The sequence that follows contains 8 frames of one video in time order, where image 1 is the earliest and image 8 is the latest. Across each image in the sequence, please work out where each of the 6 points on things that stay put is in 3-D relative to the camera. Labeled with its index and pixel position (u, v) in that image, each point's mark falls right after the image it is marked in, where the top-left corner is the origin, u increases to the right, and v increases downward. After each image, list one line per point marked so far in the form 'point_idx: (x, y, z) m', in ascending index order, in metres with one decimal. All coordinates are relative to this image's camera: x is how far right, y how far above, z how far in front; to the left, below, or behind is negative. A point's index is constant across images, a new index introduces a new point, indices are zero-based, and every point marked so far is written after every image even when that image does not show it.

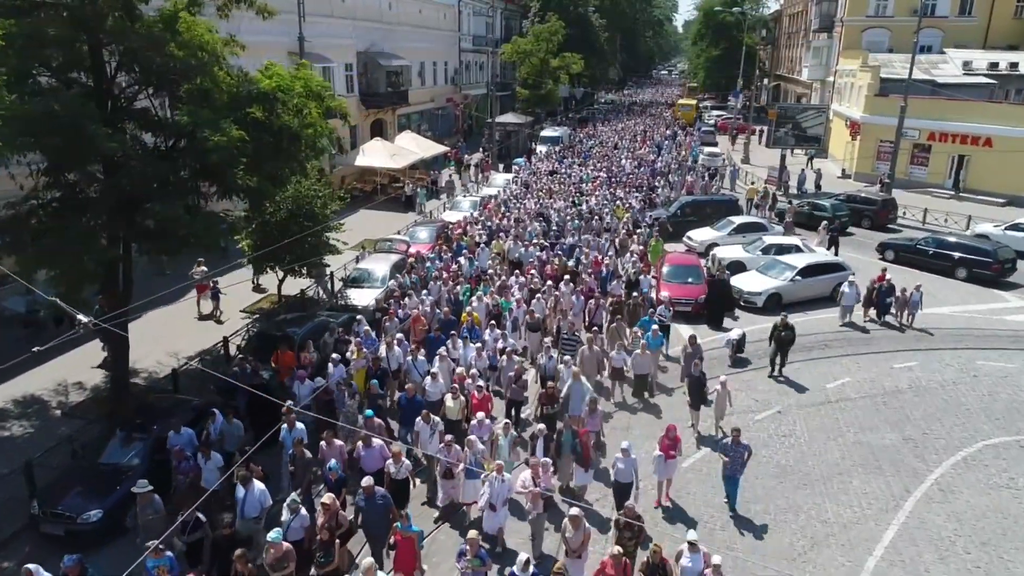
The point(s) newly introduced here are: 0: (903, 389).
0: (+8.5, -2.2, +14.9) m
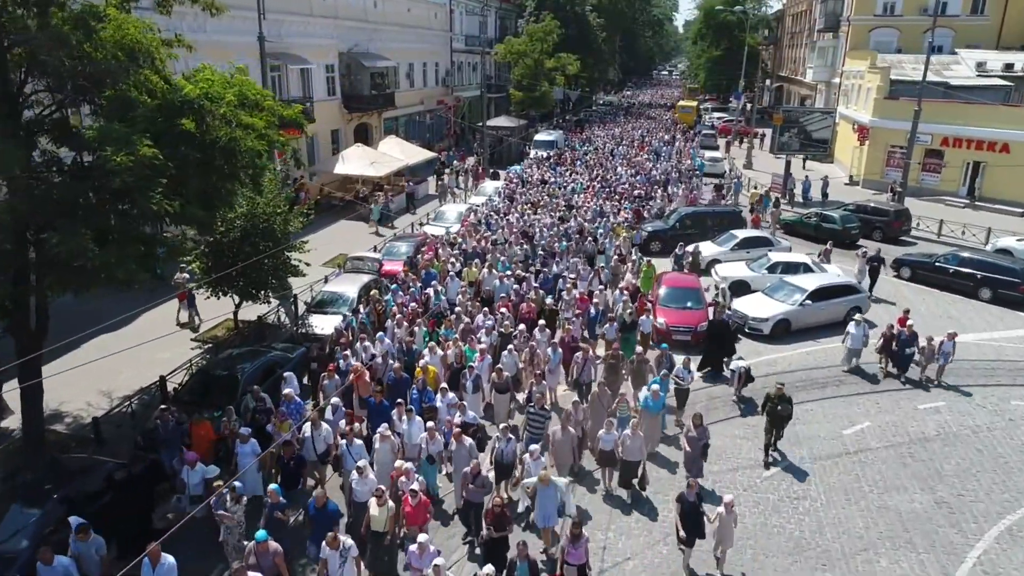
0: (+8.0, -2.9, +13.1) m
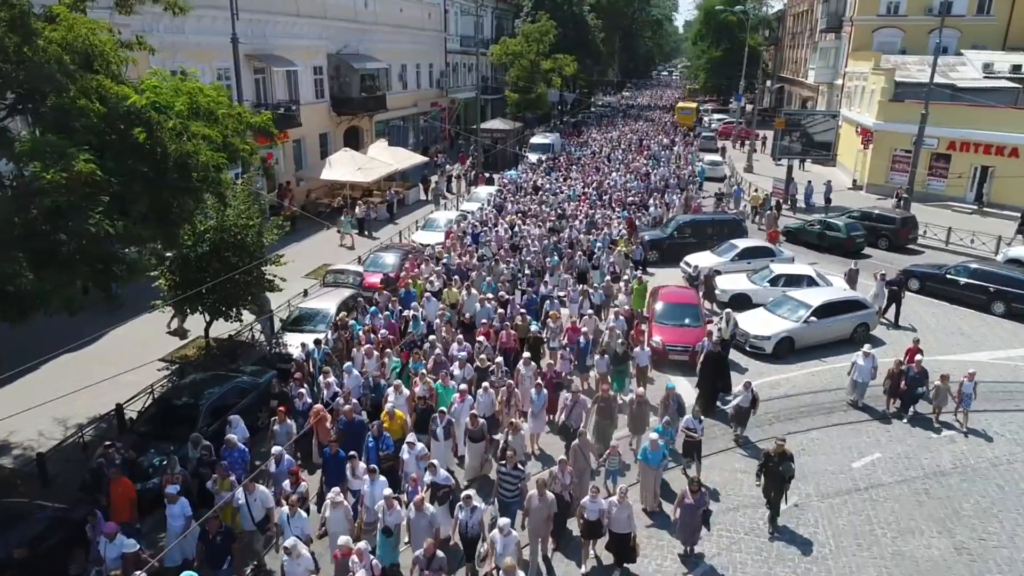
0: (+7.7, -3.2, +12.1) m
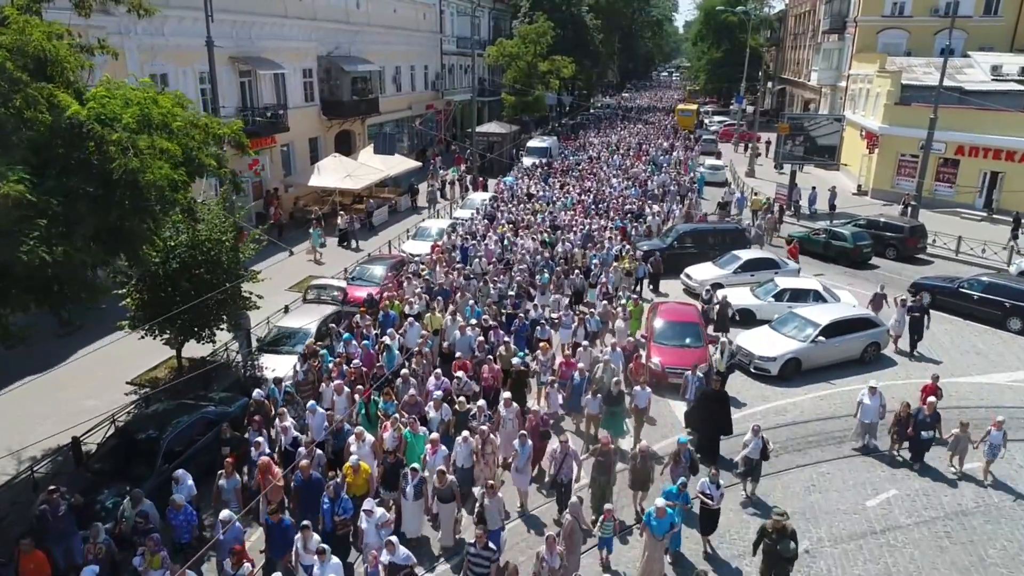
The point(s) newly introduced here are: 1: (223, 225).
0: (+7.5, -3.7, +11.2) m
1: (-6.3, +1.4, +14.9) m
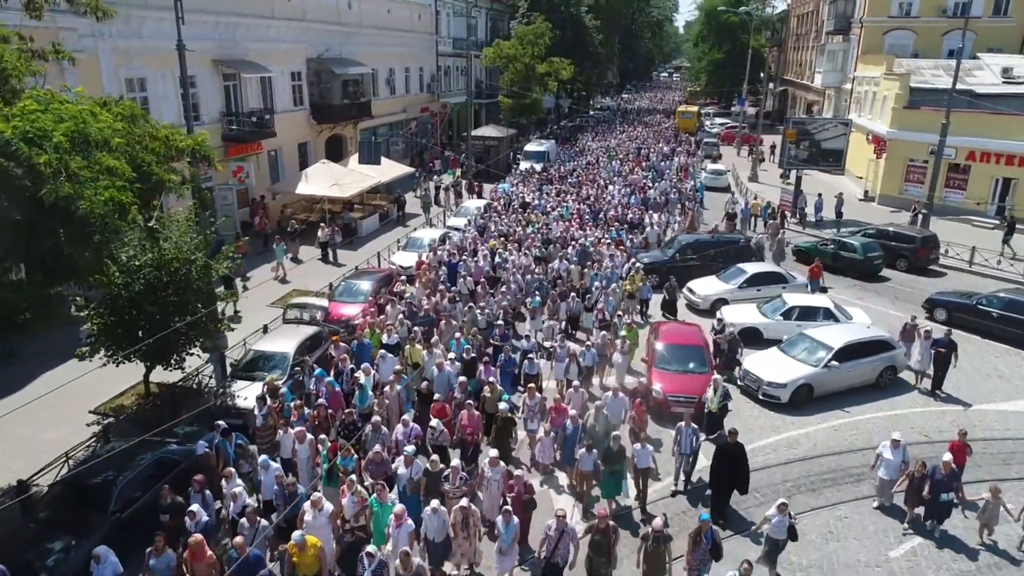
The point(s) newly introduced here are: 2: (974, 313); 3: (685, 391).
0: (+7.3, -4.1, +10.2) m
1: (-6.5, +0.9, +13.9) m
2: (+12.4, -0.7, +18.4) m
3: (+3.5, -2.1, +13.7) m
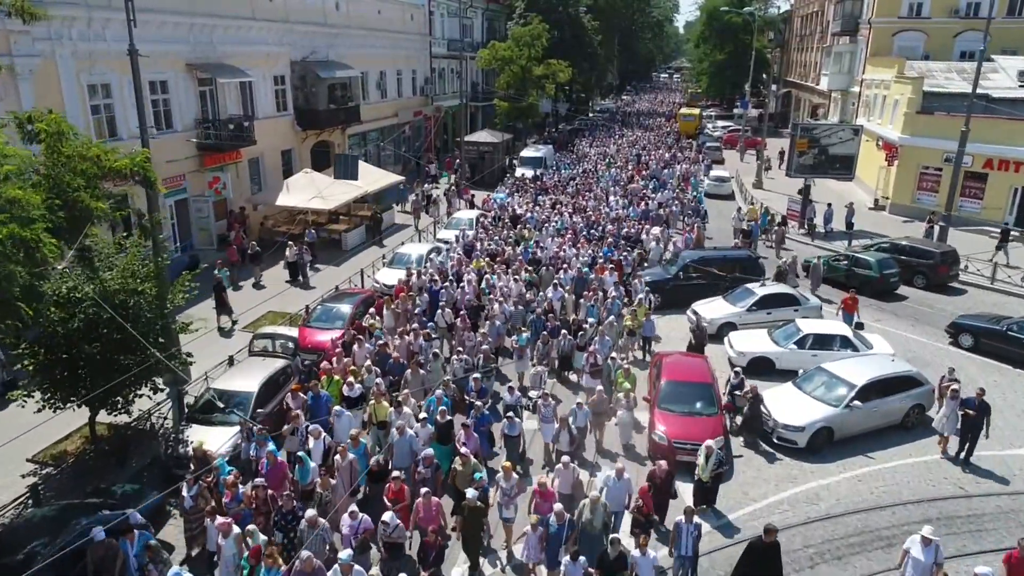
0: (+7.1, -4.7, +8.8) m
1: (-6.7, +0.3, +12.4) m
2: (+12.2, -1.3, +16.9) m
3: (+3.2, -2.7, +12.3) m
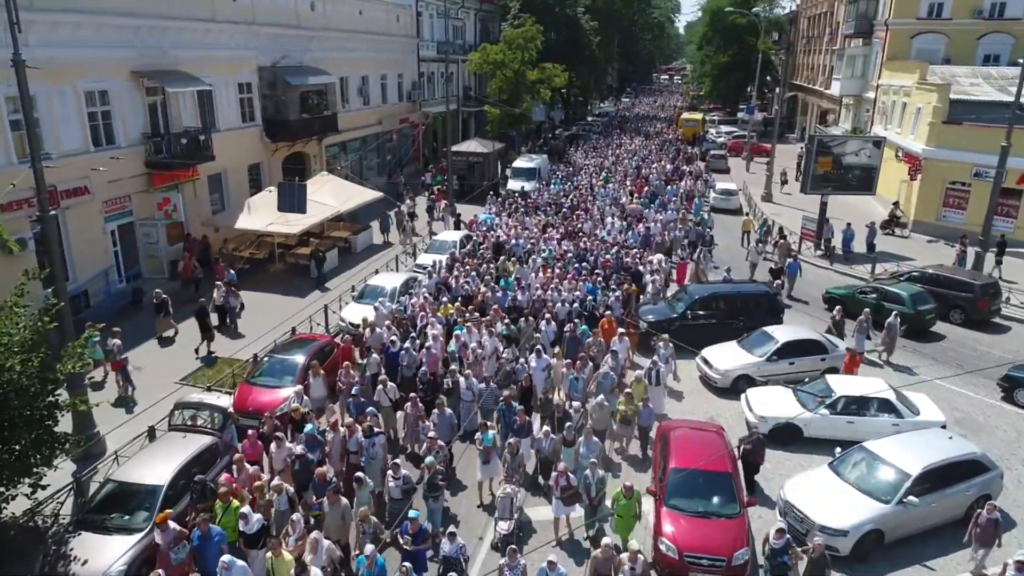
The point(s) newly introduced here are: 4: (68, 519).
0: (+6.7, -5.8, +6.2) m
1: (-7.2, -0.8, +9.9) m
2: (+11.8, -2.4, +14.4) m
3: (+2.8, -3.7, +9.7) m
4: (-7.0, -3.7, +10.6) m
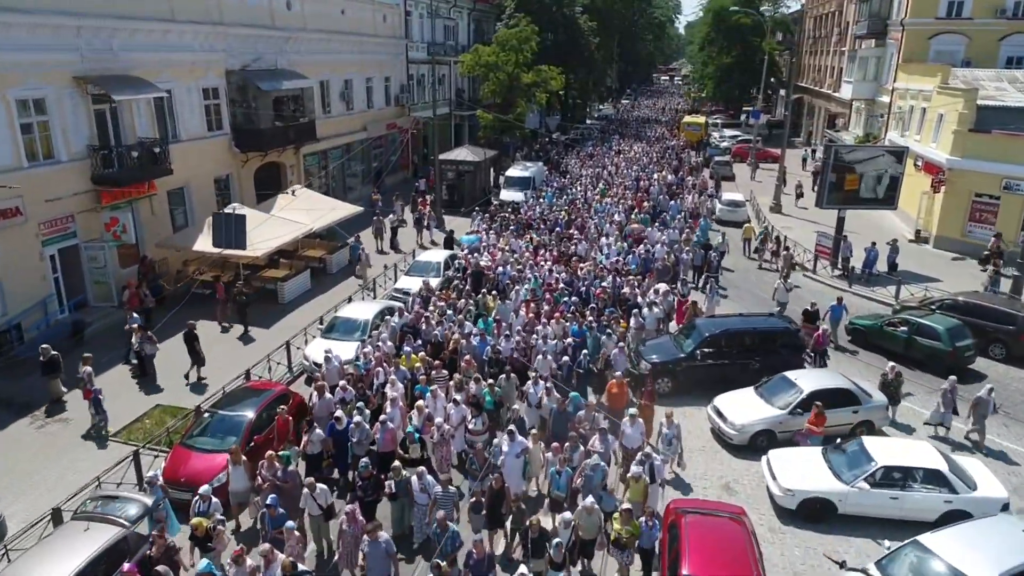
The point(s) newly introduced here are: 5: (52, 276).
0: (+6.3, -6.6, +4.1) m
1: (-7.5, -1.6, +7.7) m
2: (+11.4, -3.2, +12.2) m
3: (+2.5, -4.6, +7.6) m
4: (-7.3, -4.5, +8.5) m
5: (-12.2, +0.3, +18.1) m
